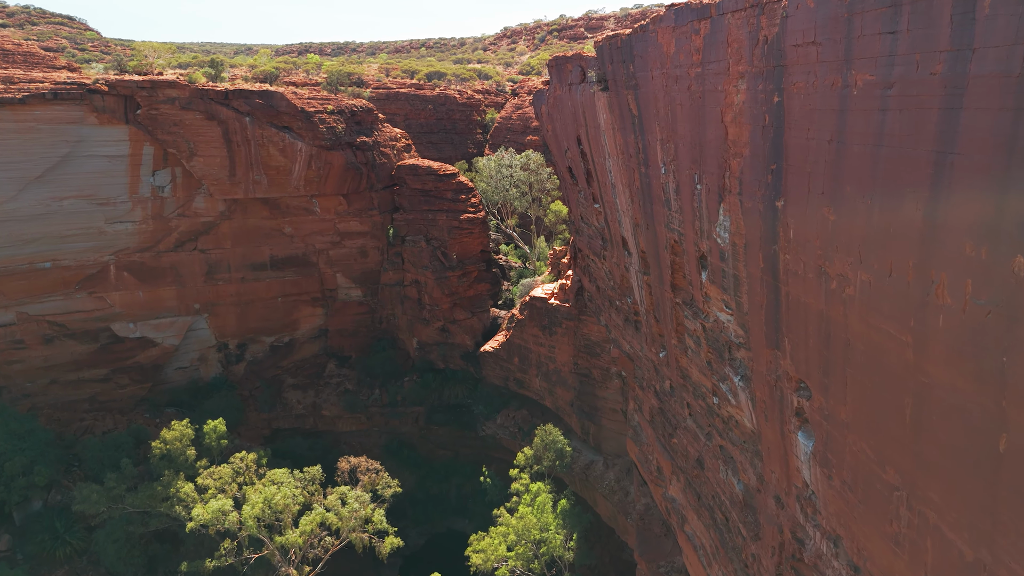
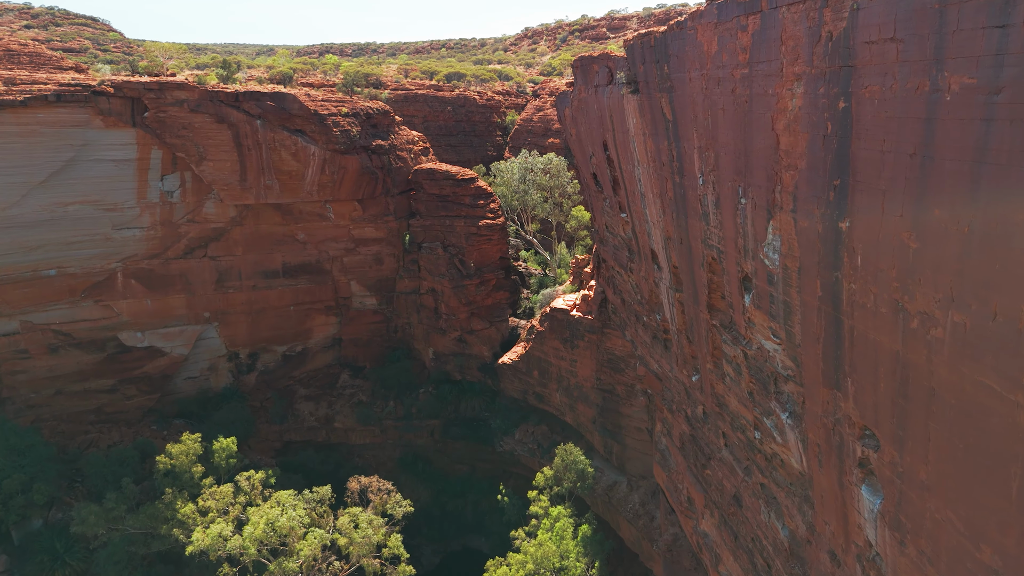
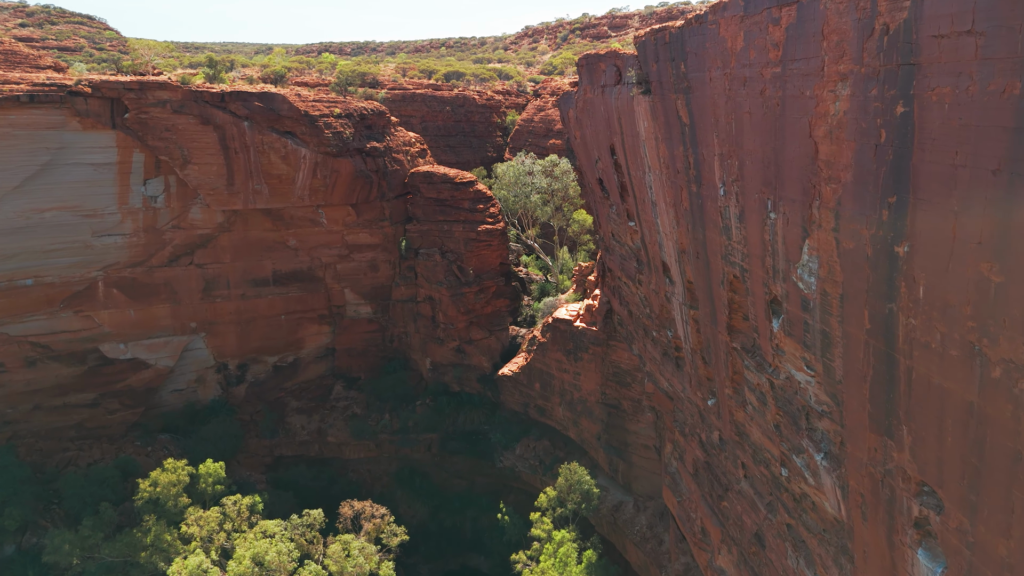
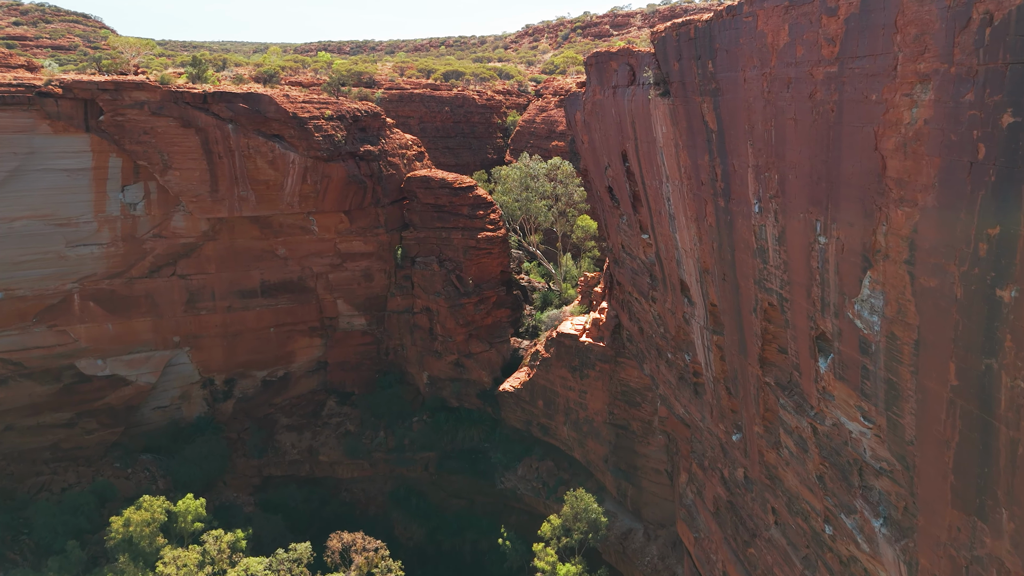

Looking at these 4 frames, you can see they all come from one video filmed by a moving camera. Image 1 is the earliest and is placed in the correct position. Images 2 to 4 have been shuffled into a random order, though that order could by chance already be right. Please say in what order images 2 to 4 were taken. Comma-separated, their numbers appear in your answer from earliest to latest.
2, 3, 4
